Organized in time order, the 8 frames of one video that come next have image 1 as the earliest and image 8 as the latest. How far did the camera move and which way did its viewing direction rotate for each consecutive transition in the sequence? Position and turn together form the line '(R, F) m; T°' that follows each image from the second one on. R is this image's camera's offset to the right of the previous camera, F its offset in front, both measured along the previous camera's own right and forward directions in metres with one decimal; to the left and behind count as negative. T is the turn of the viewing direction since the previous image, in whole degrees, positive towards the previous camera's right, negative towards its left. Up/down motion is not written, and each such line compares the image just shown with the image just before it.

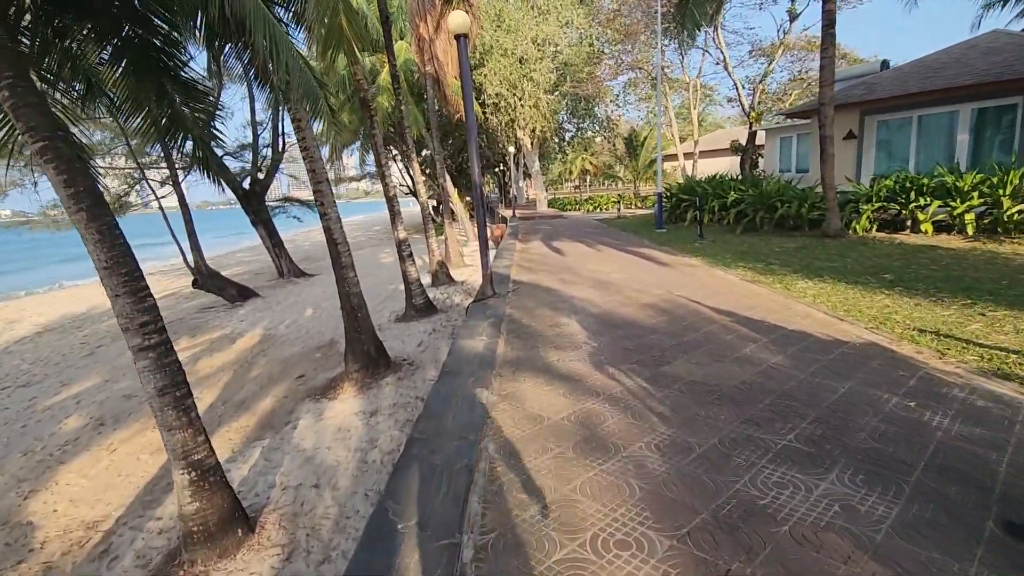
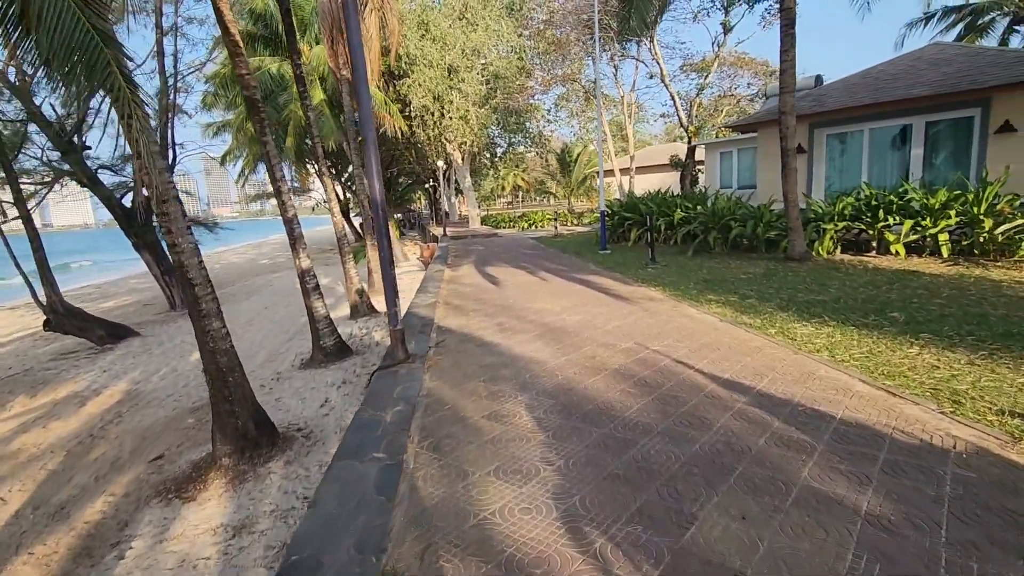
(+0.1, +1.7) m; +7°
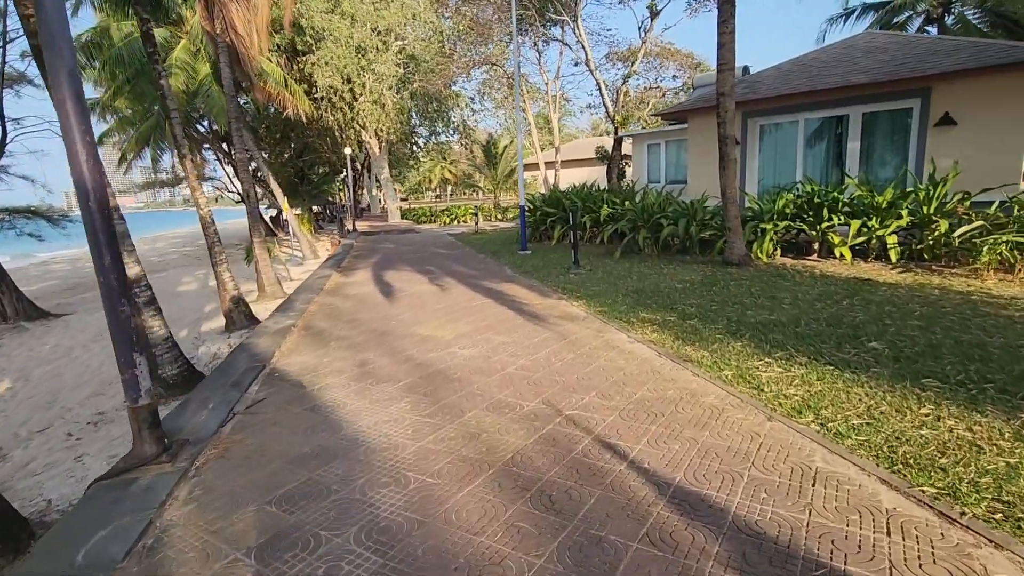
(+0.5, +1.6) m; +7°
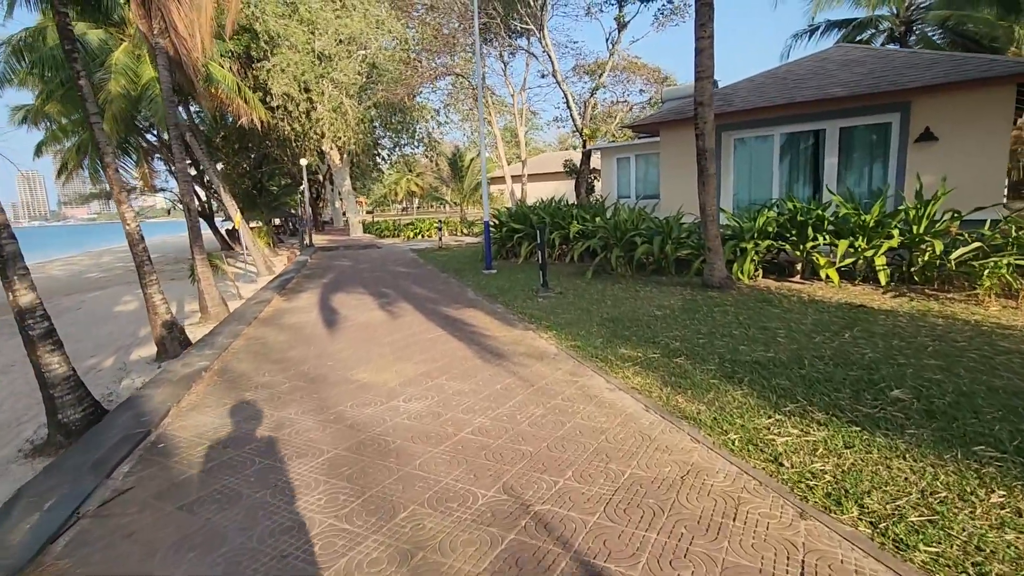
(+0.1, +0.8) m; +3°
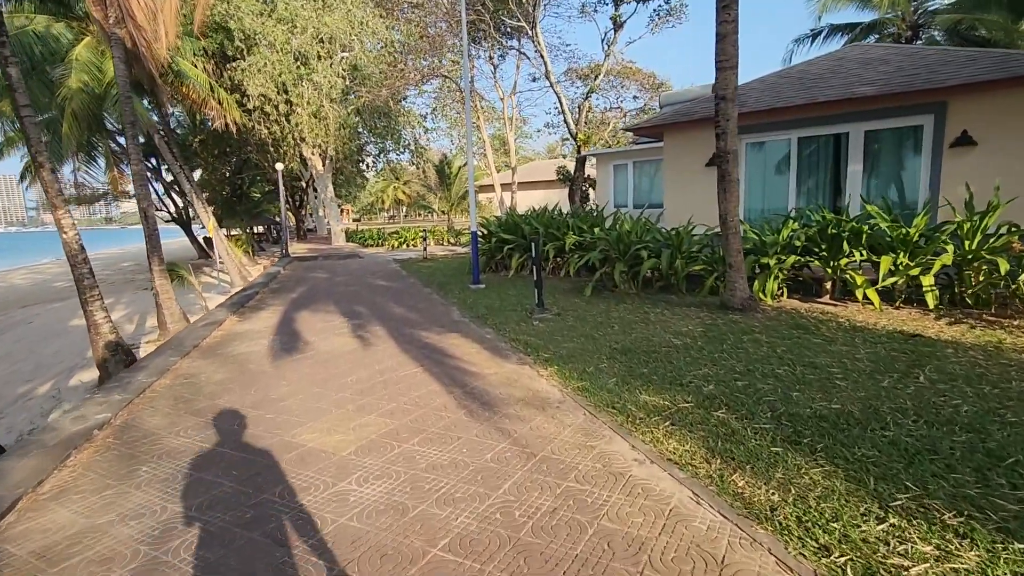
(0.0, +1.1) m; +1°
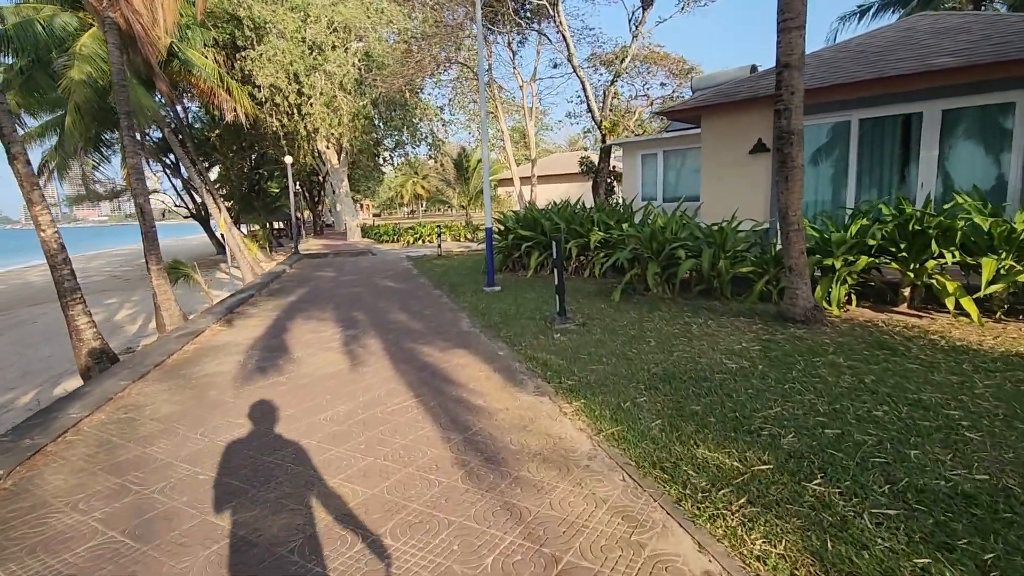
(0.0, +1.0) m; -2°
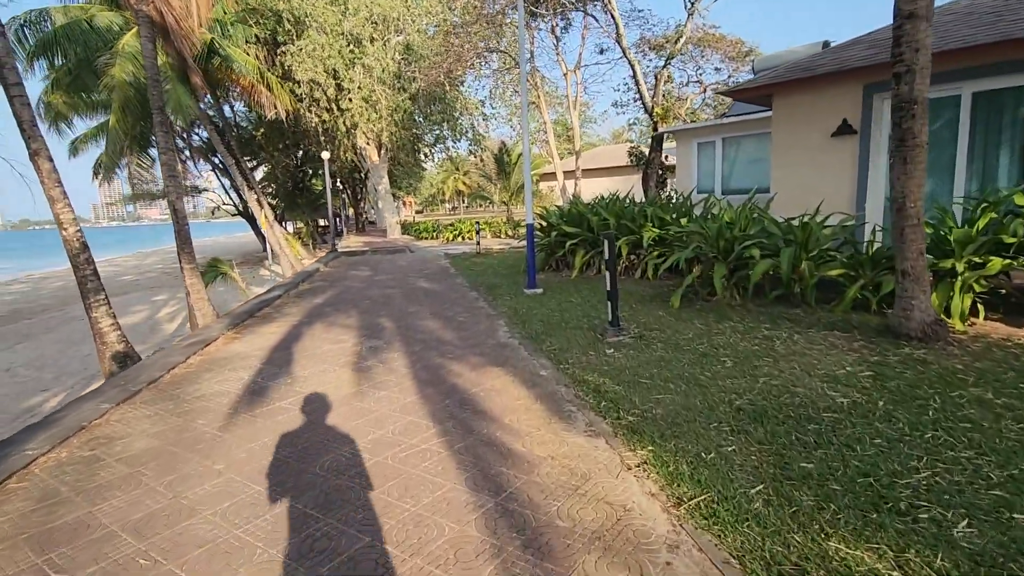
(0.0, +0.9) m; -4°
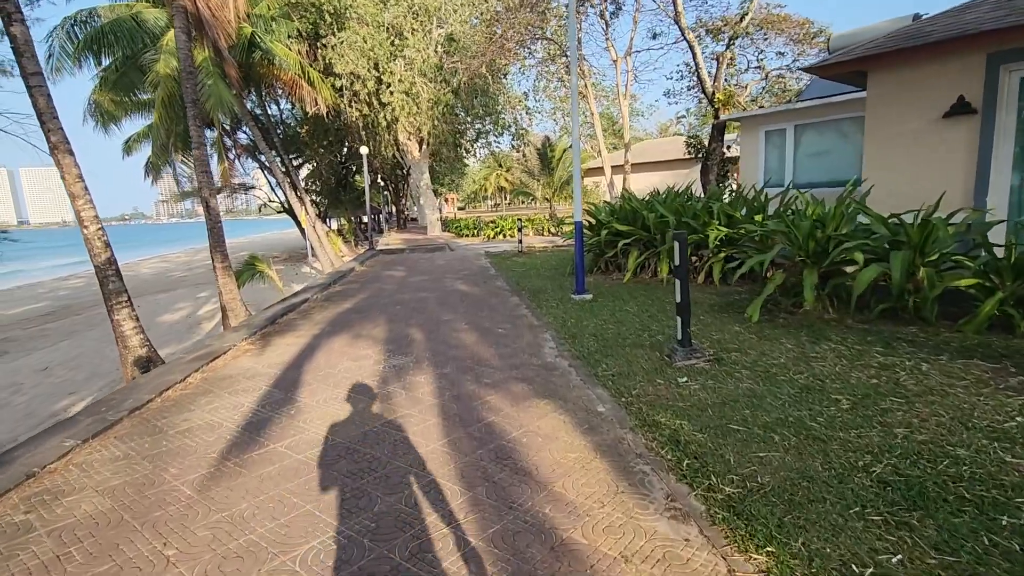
(-0.1, +0.9) m; -4°
